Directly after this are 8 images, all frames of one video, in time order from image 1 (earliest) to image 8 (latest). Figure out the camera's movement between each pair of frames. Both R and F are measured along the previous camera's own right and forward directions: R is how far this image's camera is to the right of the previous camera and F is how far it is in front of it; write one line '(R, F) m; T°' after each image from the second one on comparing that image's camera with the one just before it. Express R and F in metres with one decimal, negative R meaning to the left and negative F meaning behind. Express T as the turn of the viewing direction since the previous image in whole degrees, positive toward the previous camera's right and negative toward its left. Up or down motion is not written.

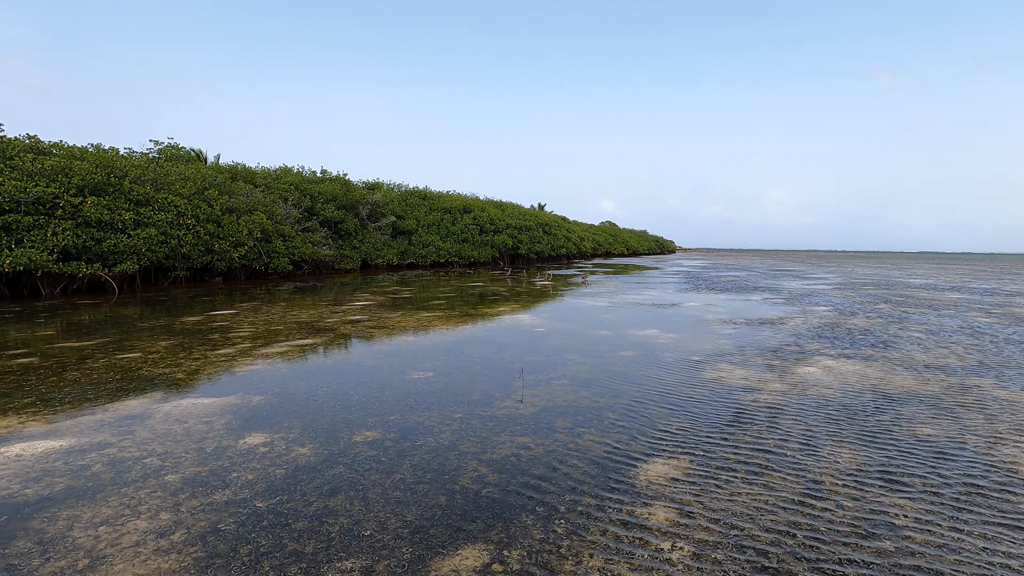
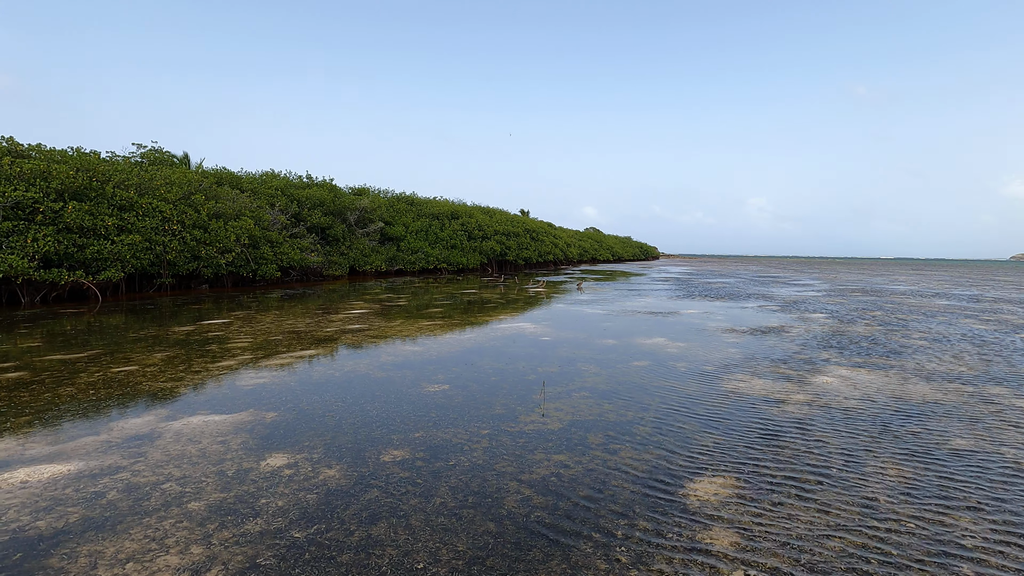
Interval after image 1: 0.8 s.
(-0.4, +0.2) m; +2°
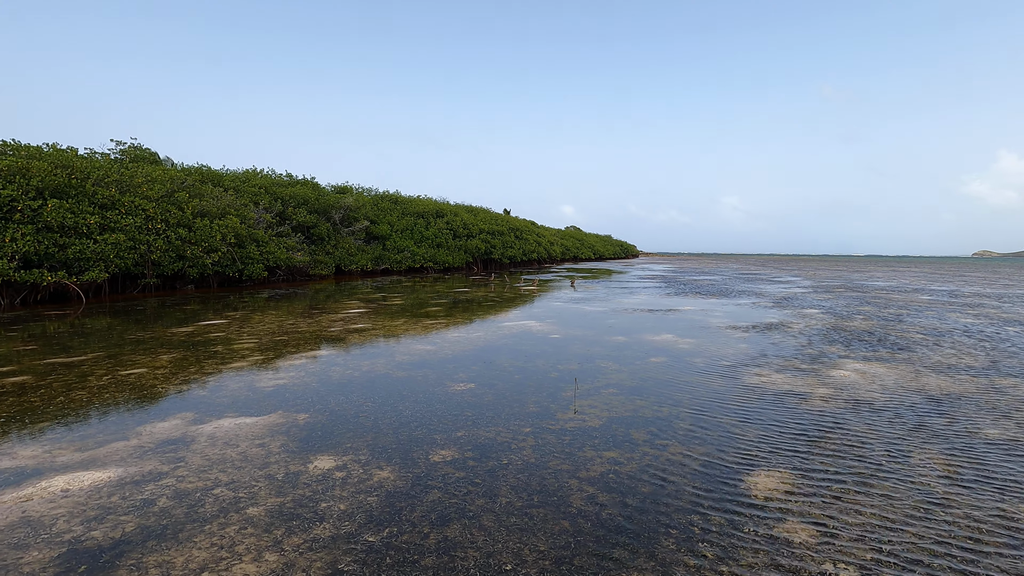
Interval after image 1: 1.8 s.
(-0.6, +0.1) m; +2°
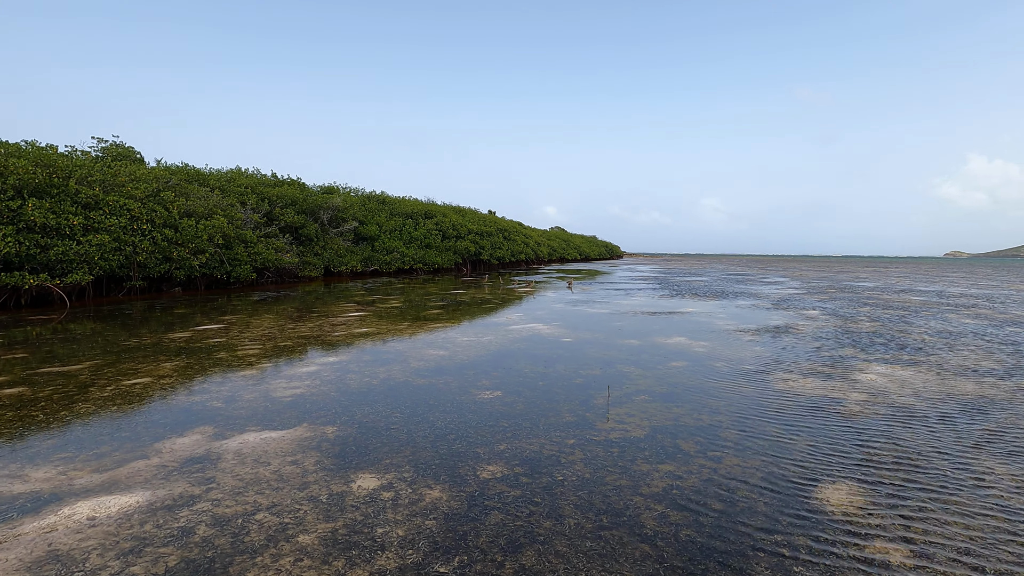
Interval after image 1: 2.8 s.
(-0.5, +0.2) m; +2°
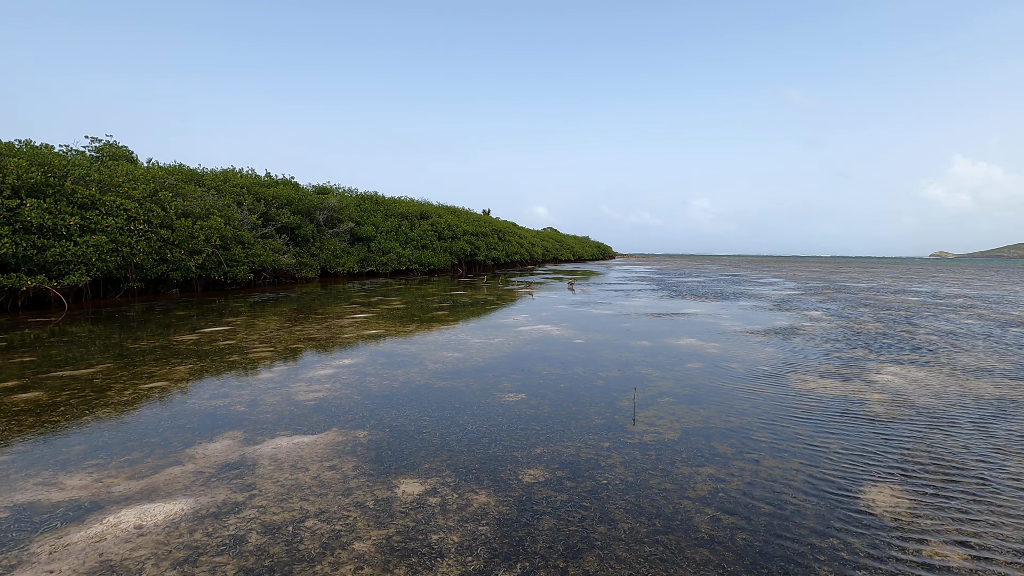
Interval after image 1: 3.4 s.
(-0.4, 0.0) m; +1°
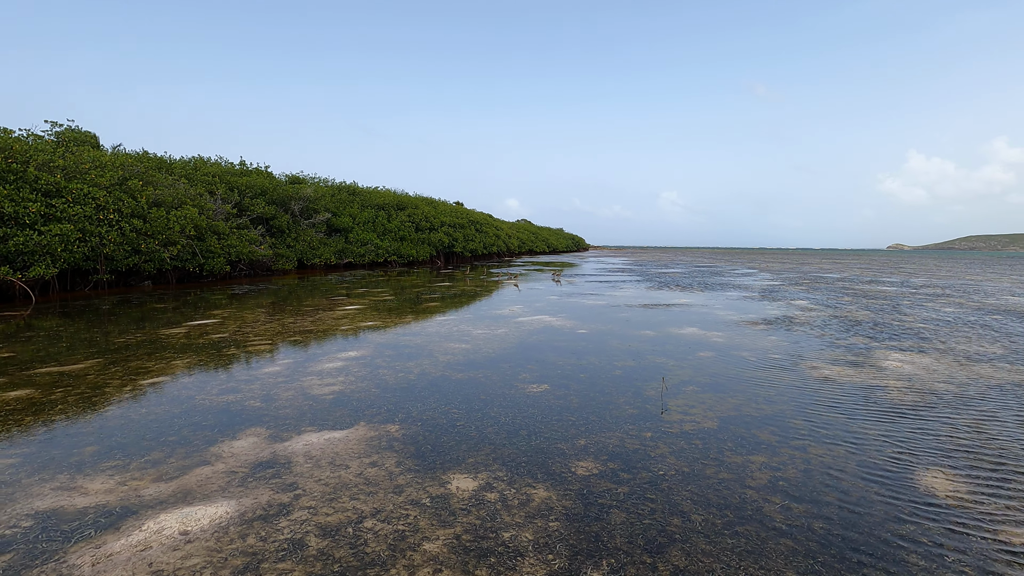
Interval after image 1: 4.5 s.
(-0.6, +0.2) m; +3°
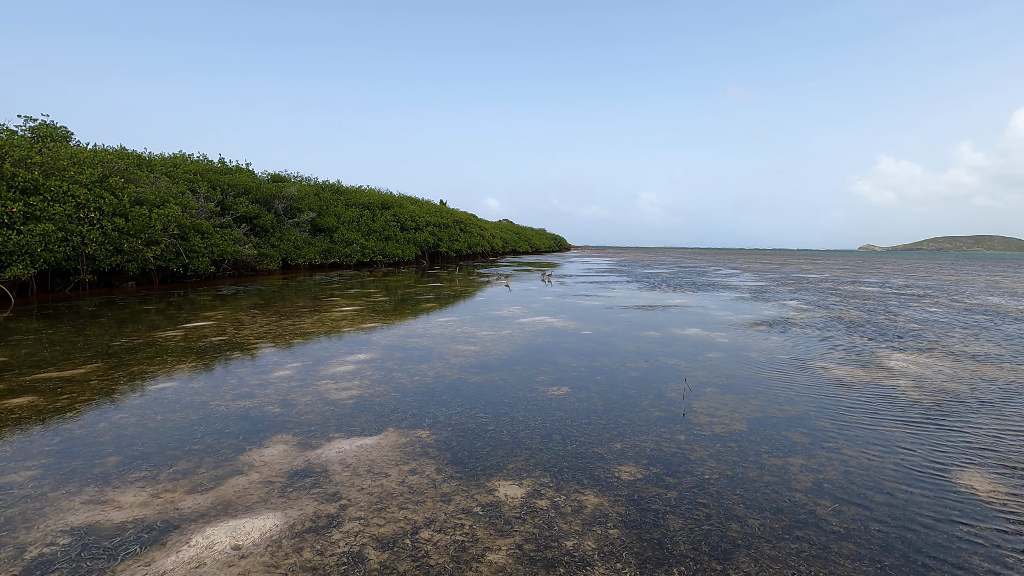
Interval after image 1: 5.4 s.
(-0.5, +0.1) m; +2°
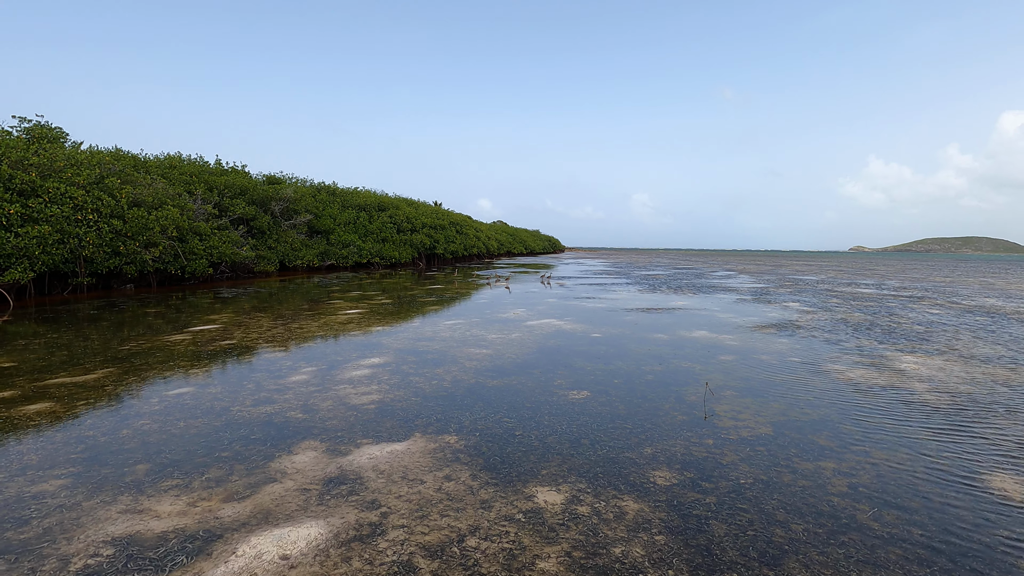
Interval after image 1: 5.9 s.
(-0.3, 0.0) m; +1°
